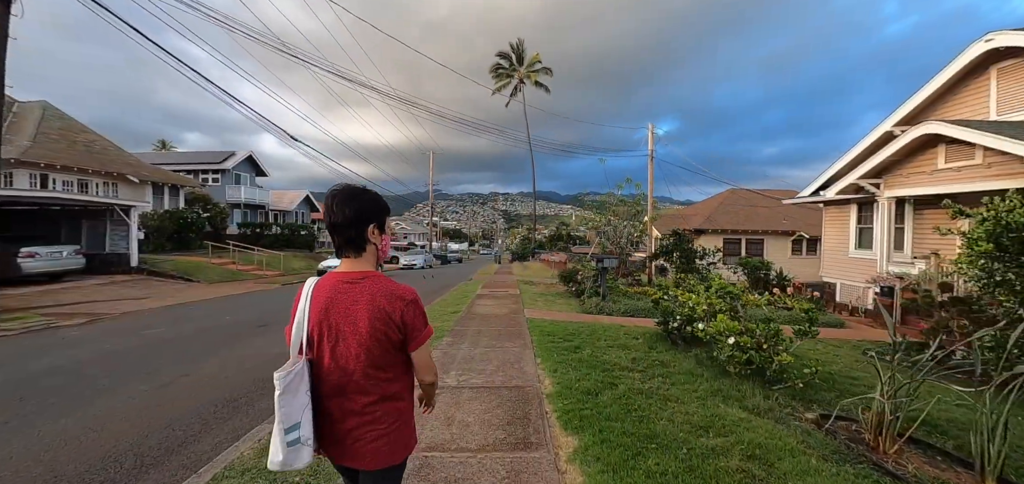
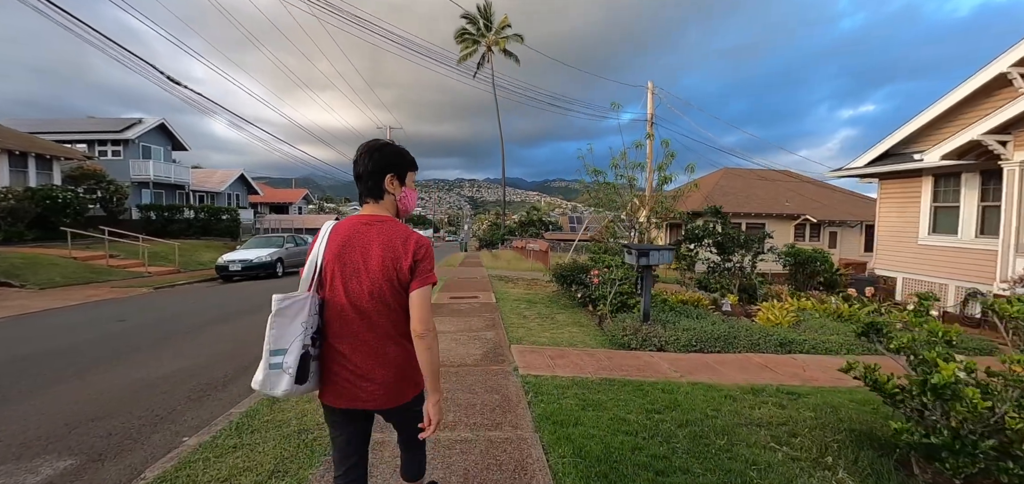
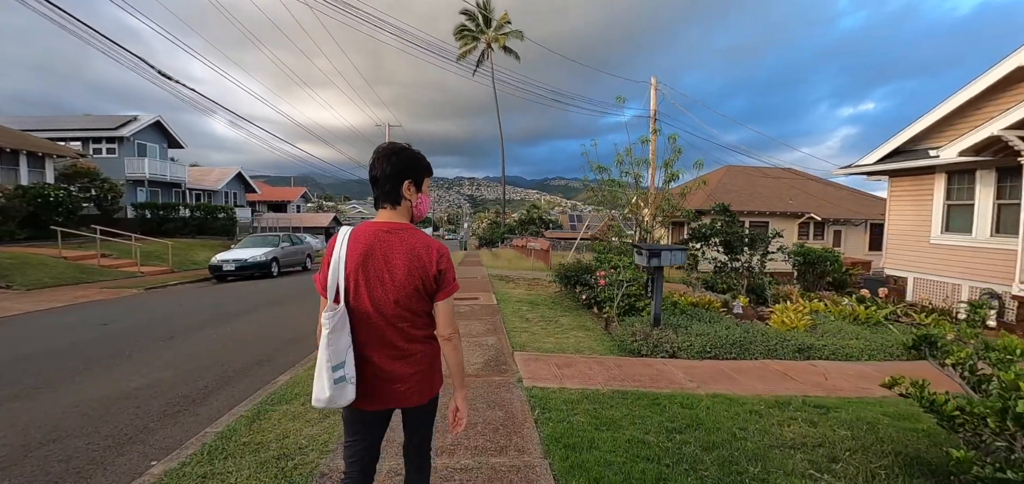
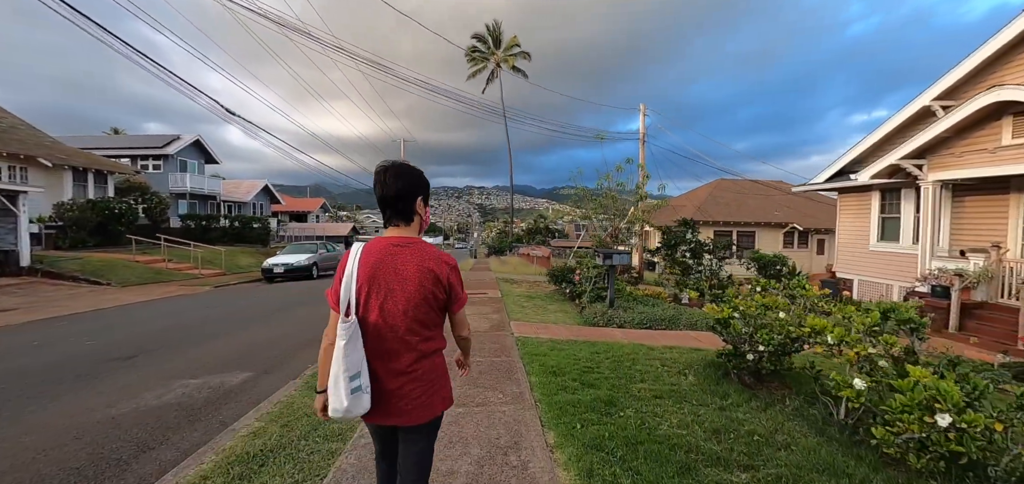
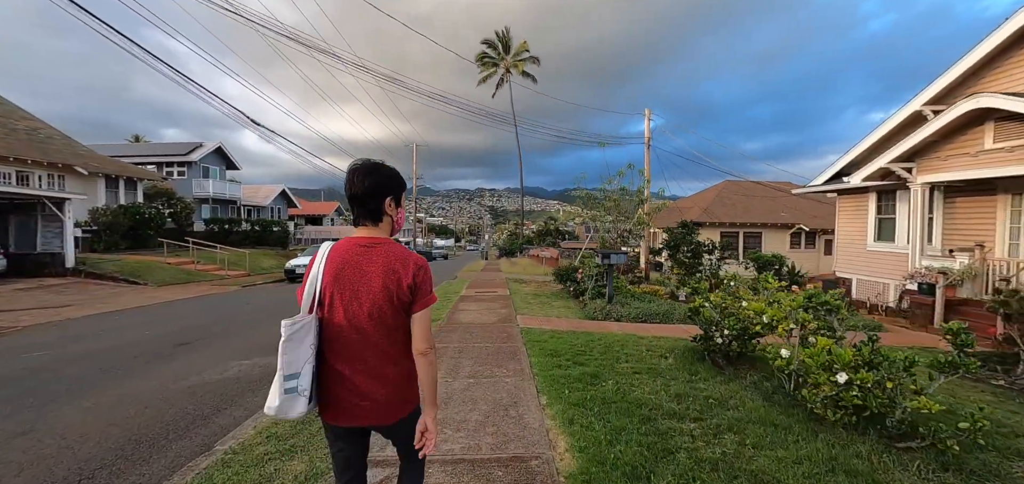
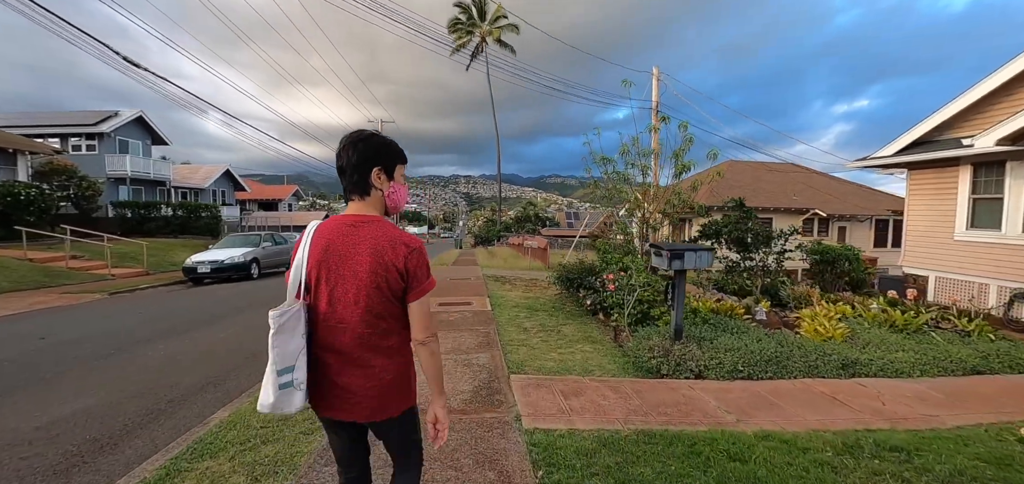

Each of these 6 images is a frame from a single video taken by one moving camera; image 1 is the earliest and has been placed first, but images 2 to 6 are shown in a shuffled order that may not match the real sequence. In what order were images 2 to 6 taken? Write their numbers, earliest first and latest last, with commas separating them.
5, 4, 2, 3, 6
